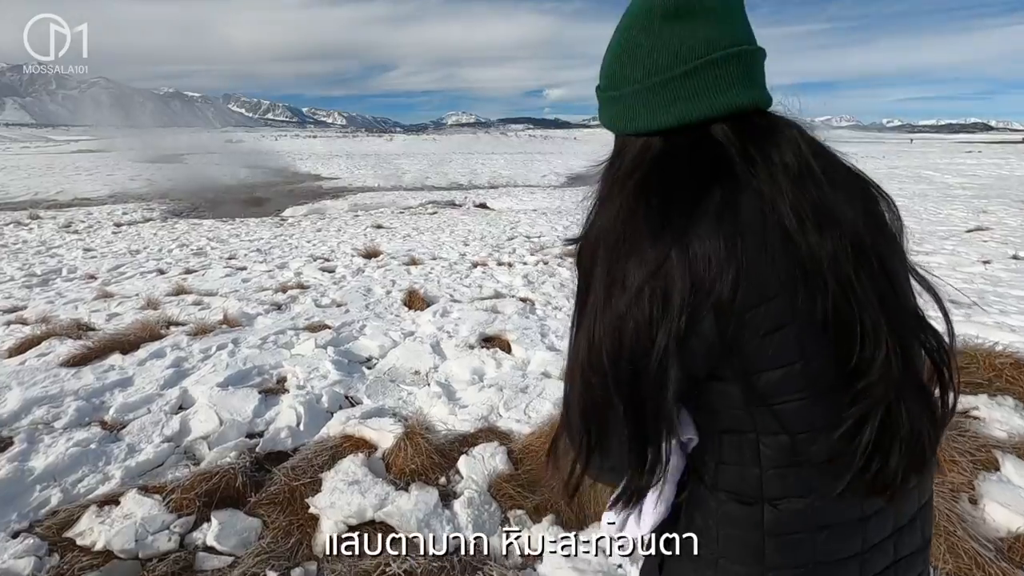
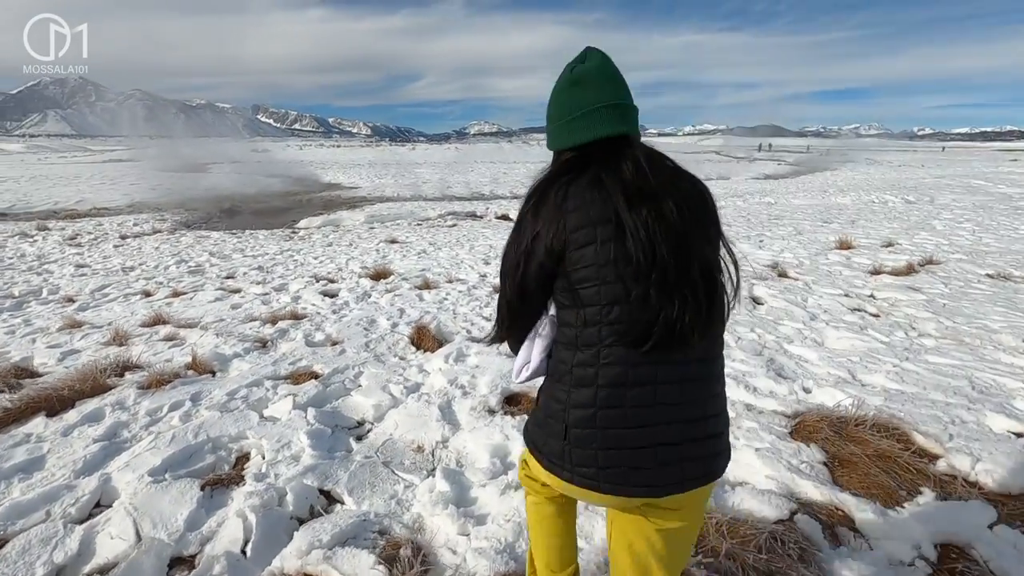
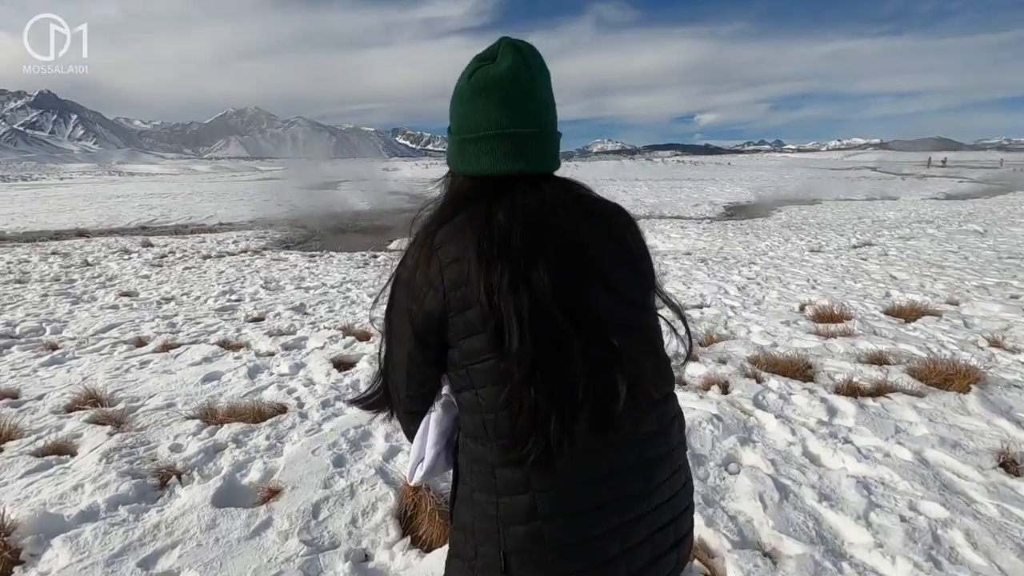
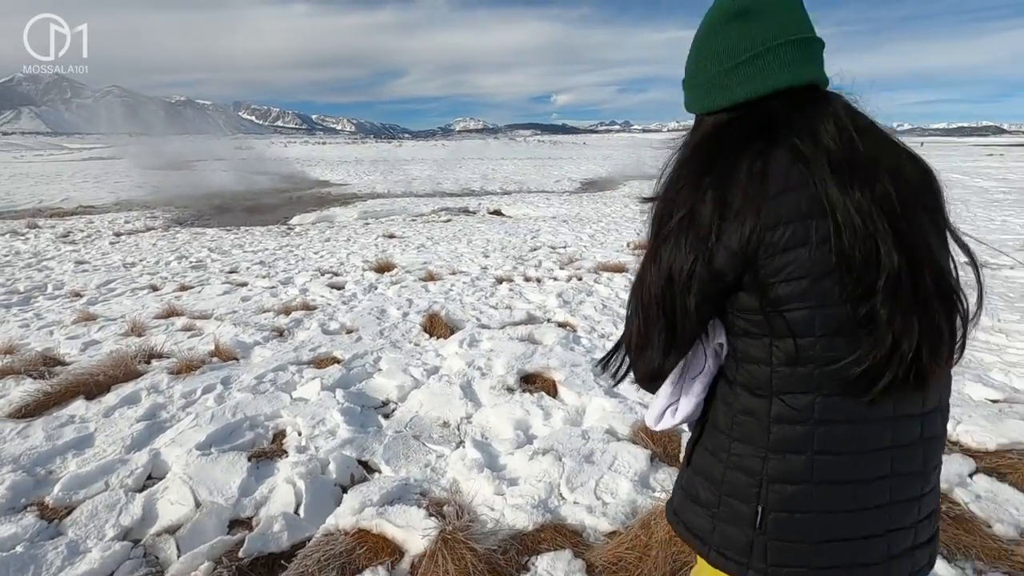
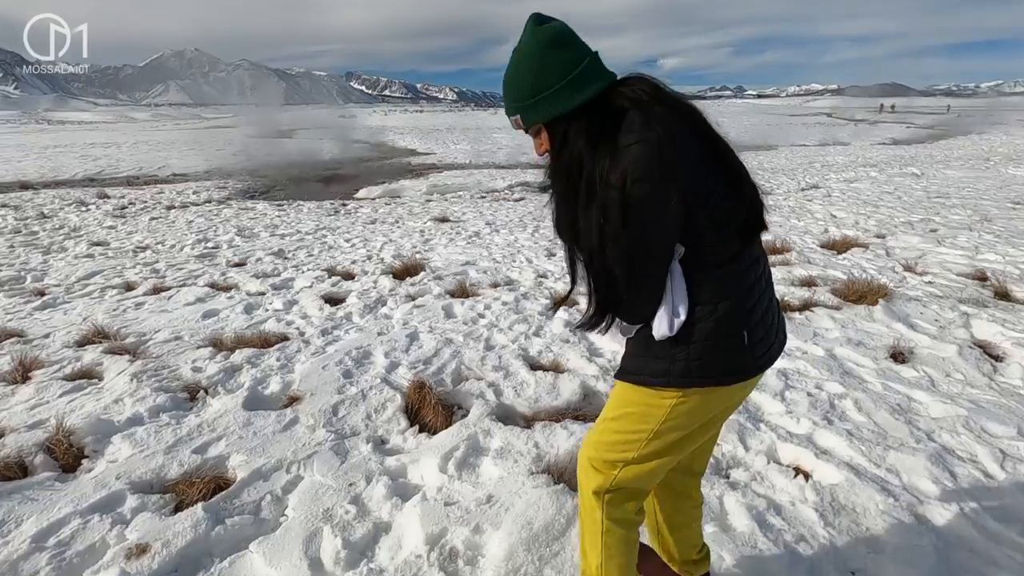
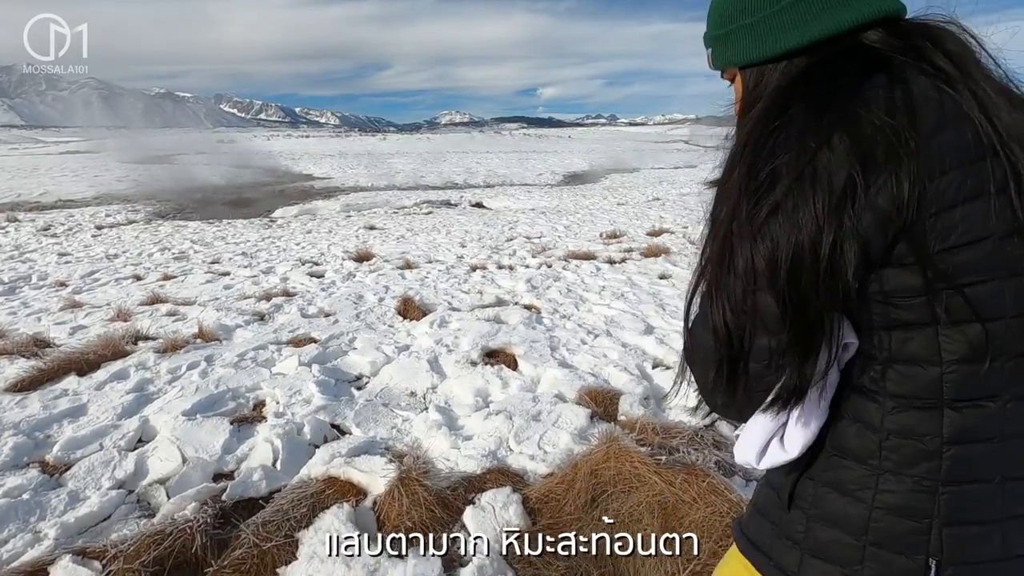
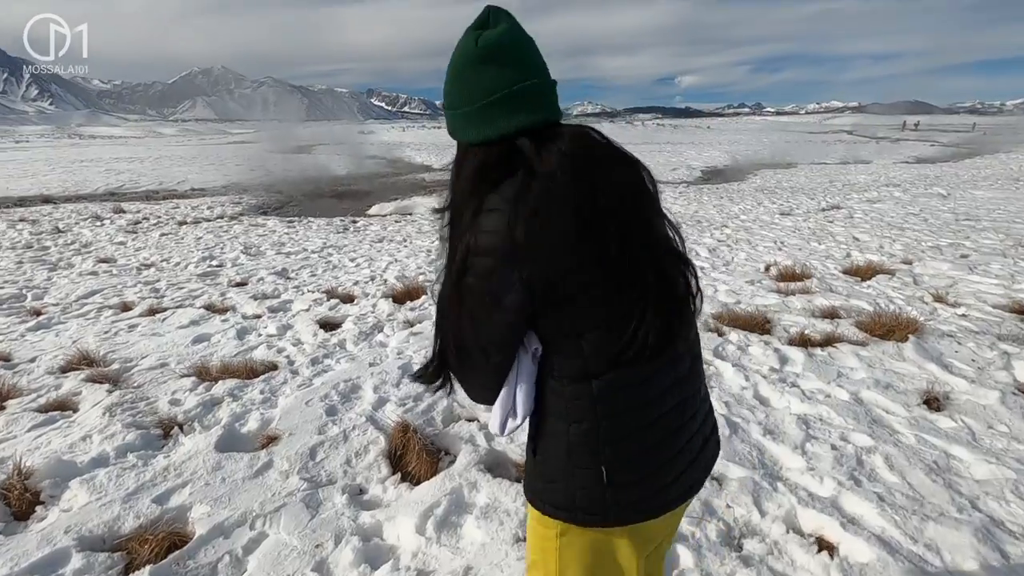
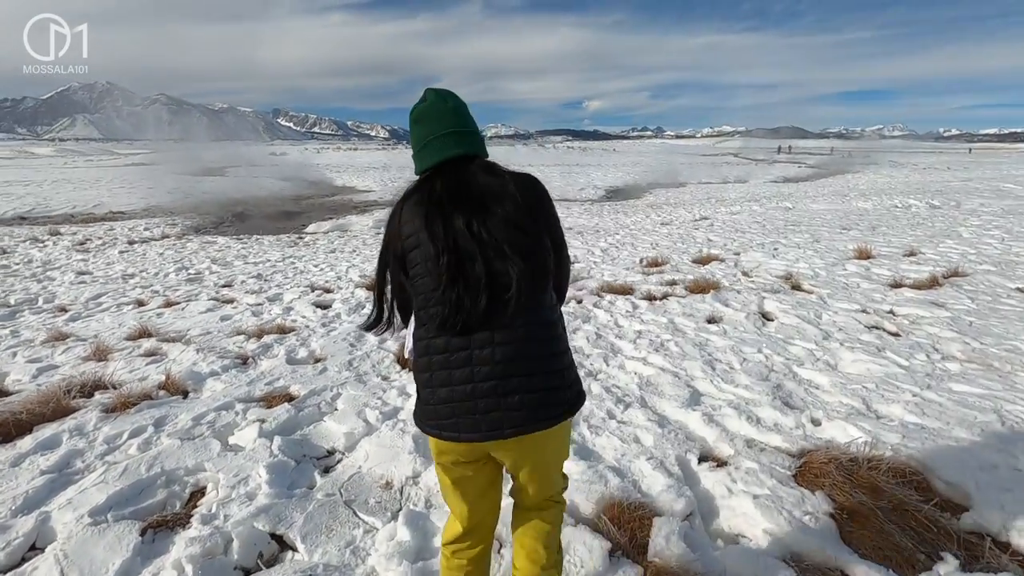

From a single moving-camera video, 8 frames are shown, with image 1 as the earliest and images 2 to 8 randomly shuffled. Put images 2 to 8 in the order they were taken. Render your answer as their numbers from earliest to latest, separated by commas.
6, 4, 2, 8, 5, 7, 3
